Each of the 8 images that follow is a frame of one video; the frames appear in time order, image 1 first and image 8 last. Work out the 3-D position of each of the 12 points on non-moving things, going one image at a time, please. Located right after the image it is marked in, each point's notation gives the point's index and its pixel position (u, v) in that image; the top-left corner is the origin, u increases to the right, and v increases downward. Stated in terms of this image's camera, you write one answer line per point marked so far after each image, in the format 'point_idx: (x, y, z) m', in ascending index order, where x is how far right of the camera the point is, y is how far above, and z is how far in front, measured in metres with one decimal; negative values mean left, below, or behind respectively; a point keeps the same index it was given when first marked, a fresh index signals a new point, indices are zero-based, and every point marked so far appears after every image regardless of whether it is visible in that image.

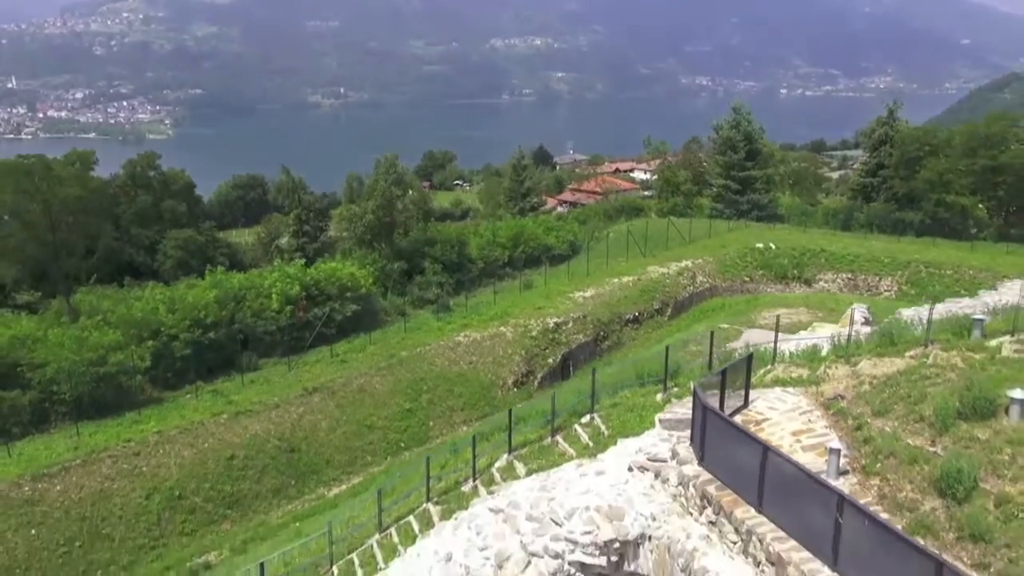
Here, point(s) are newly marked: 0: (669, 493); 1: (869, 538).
0: (+2.9, -3.6, +13.3) m
1: (+4.8, -3.4, +9.7) m
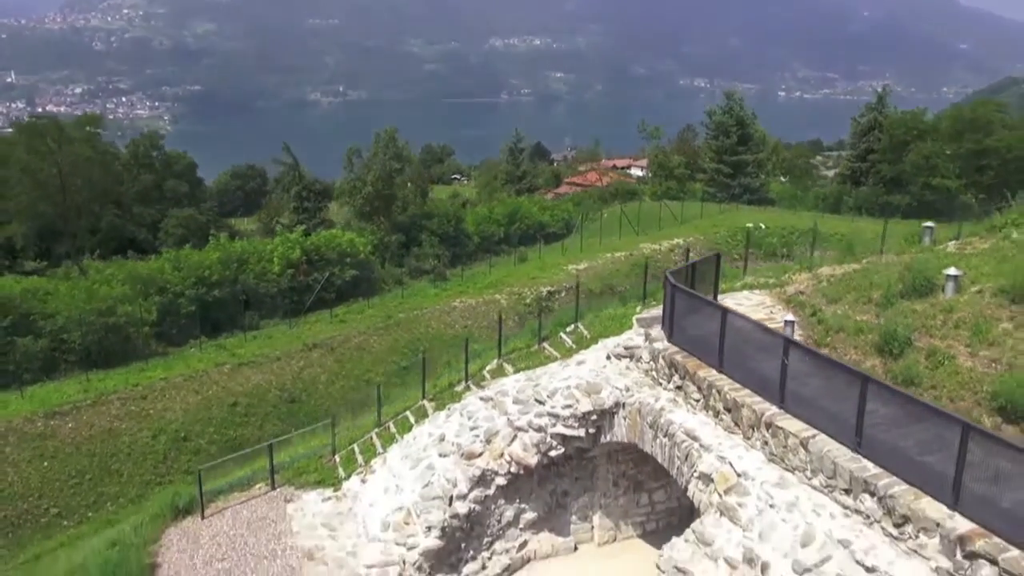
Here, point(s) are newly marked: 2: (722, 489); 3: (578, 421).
0: (+2.7, -1.5, +14.7) m
1: (+4.6, -1.3, +11.0) m
2: (+3.3, -3.2, +11.2) m
3: (+1.3, -2.7, +14.4) m
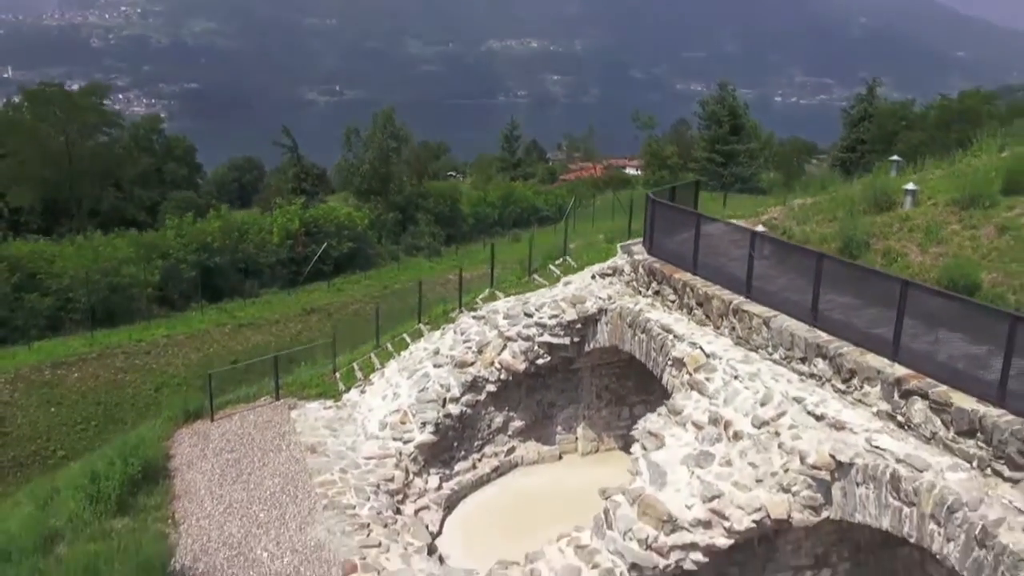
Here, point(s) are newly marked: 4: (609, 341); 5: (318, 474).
0: (+2.5, +0.2, +15.7) m
1: (+4.4, +0.5, +12.1) m
2: (+3.1, -1.4, +12.3) m
3: (+1.1, -0.9, +15.4) m
4: (+2.0, -1.1, +15.0) m
5: (-3.9, -3.7, +14.4) m
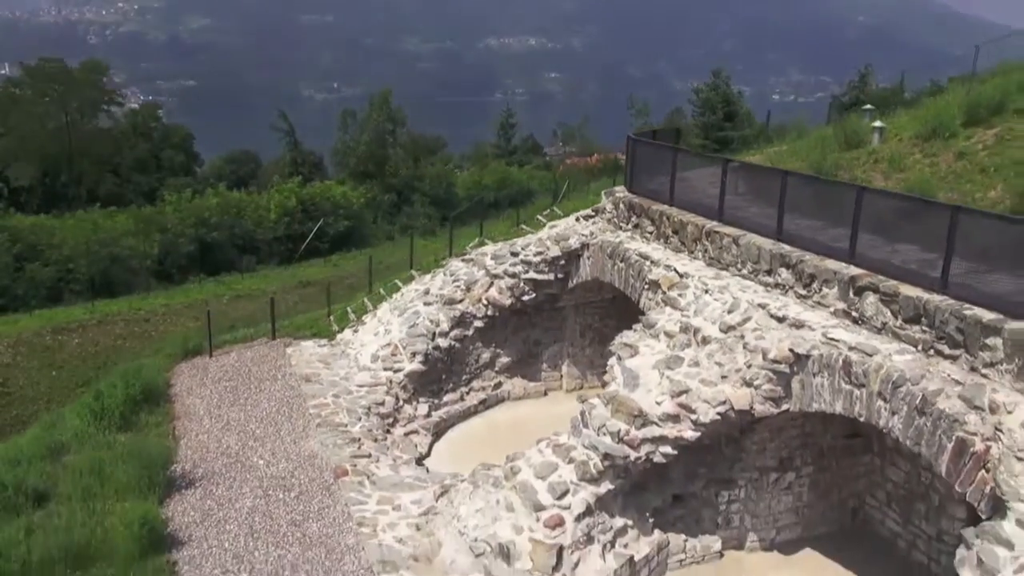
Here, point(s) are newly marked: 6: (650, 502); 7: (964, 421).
0: (+2.1, +1.6, +16.4) m
1: (+4.1, +1.9, +12.8) m
2: (+2.8, 0.0, +12.9) m
3: (+0.8, +0.5, +16.1) m
4: (+1.7, +0.2, +15.7) m
5: (-4.2, -2.3, +15.1) m
6: (+2.1, -3.4, +11.2) m
7: (+4.9, -1.7, +7.6) m
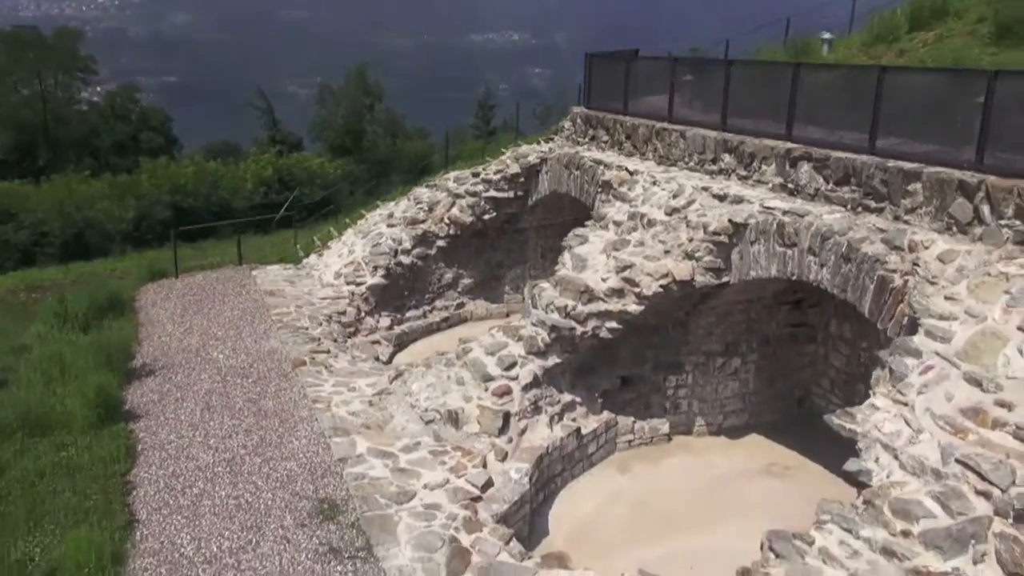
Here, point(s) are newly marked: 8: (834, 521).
0: (+1.2, +3.6, +16.7) m
1: (+3.3, +3.8, +13.1) m
2: (+2.0, +1.9, +13.2) m
3: (-0.1, +2.4, +16.4) m
4: (+0.8, +2.2, +16.0) m
5: (-5.0, -0.4, +15.3) m
6: (+1.4, -1.5, +11.5) m
7: (+4.2, +0.2, +8.0) m
8: (+3.0, -2.2, +6.7) m
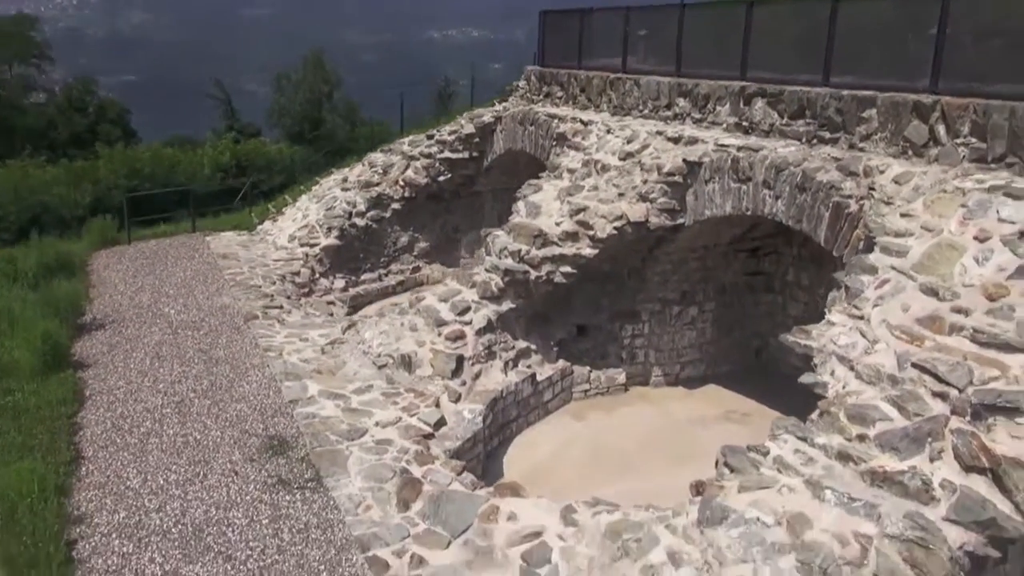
0: (+0.3, +4.4, +16.4) m
1: (+2.5, +4.6, +12.9) m
2: (+1.2, +2.8, +13.0) m
3: (-1.0, +3.2, +16.0) m
4: (-0.1, +3.0, +15.7) m
5: (-5.9, +0.4, +14.7) m
6: (+0.7, -0.7, +11.2) m
7: (+3.6, +1.1, +7.8) m
8: (+2.5, -1.3, +6.5) m
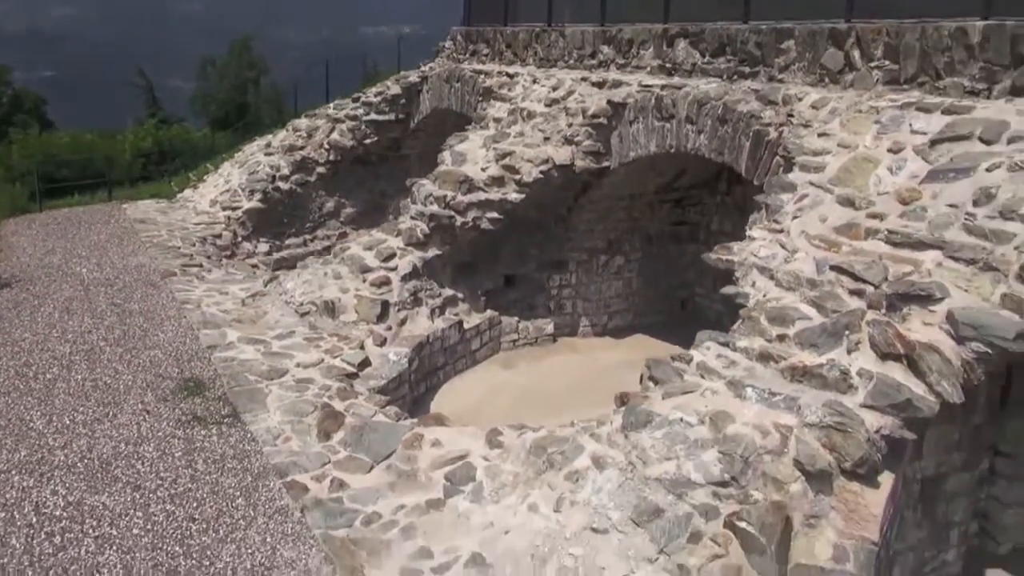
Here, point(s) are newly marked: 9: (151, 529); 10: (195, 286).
0: (-1.2, +5.1, +16.2) m
1: (+1.2, +5.4, +12.9) m
2: (-0.1, +3.5, +12.9) m
3: (-2.5, +4.0, +15.7) m
4: (-1.5, +3.8, +15.4) m
5: (-7.2, +1.1, +14.0) m
6: (-0.4, +0.1, +11.0) m
7: (+2.8, +1.9, +7.9) m
8: (+1.8, -0.5, +6.4) m
9: (-3.0, -2.0, +5.9) m
10: (-5.0, 0.0, +11.2) m
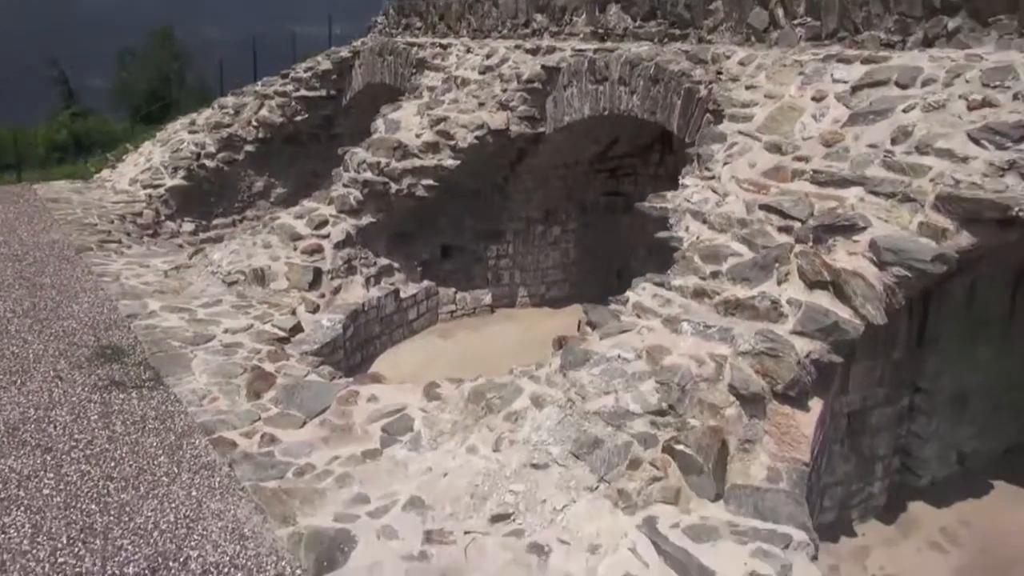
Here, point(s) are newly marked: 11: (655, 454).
0: (-2.7, +5.5, +16.0) m
1: (0.0, +5.9, +12.9) m
2: (-1.3, +4.0, +12.8) m
3: (-3.9, +4.3, +15.4) m
4: (-2.9, +4.1, +15.2) m
5: (-8.4, +1.4, +13.3) m
6: (-1.4, +0.5, +10.9) m
7: (+2.0, +2.4, +8.1) m
8: (+1.2, 0.0, +6.5) m
9: (-3.5, -1.6, +5.6) m
10: (-6.0, +0.4, +10.7) m
11: (+1.0, -1.2, +5.0) m
